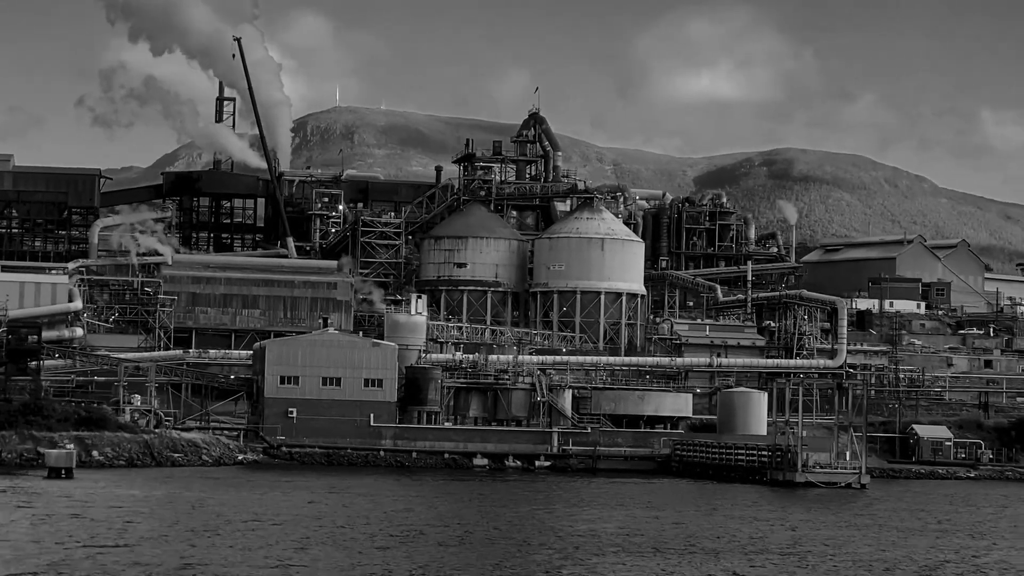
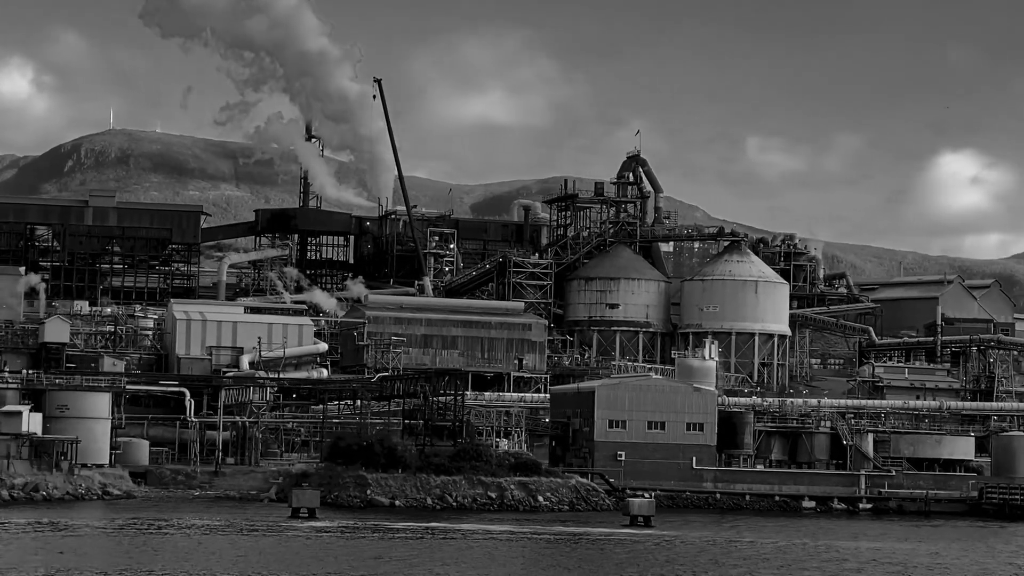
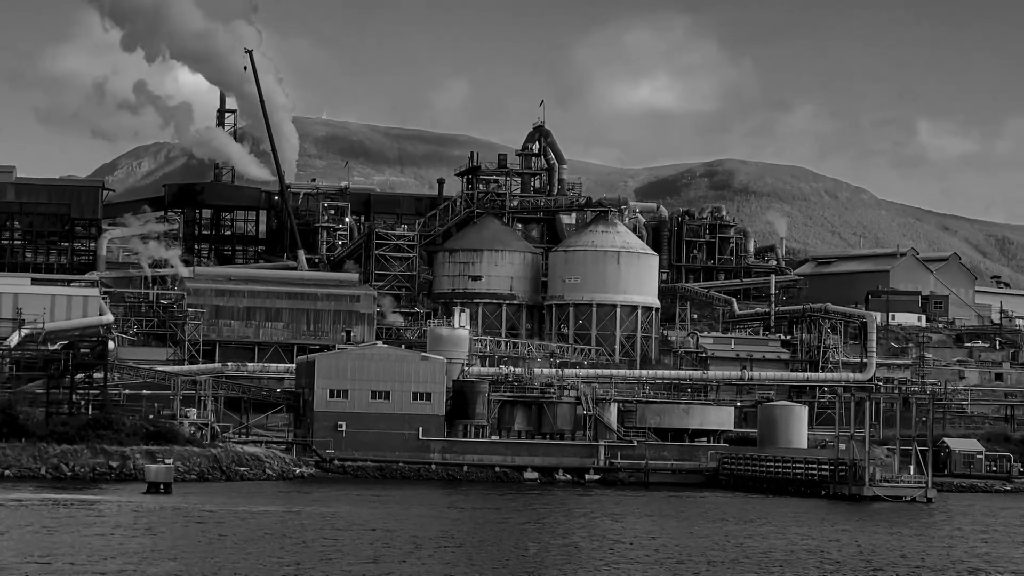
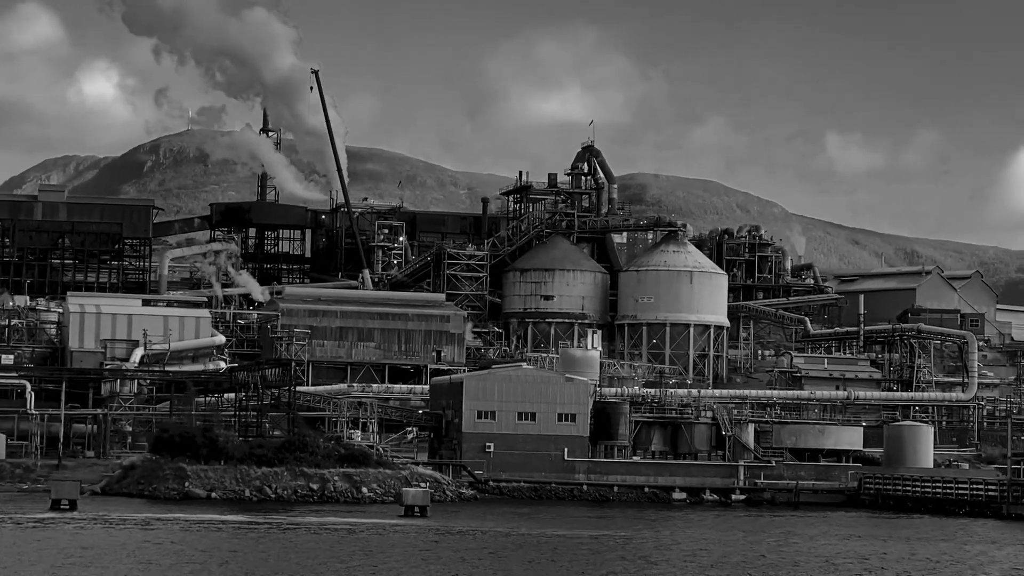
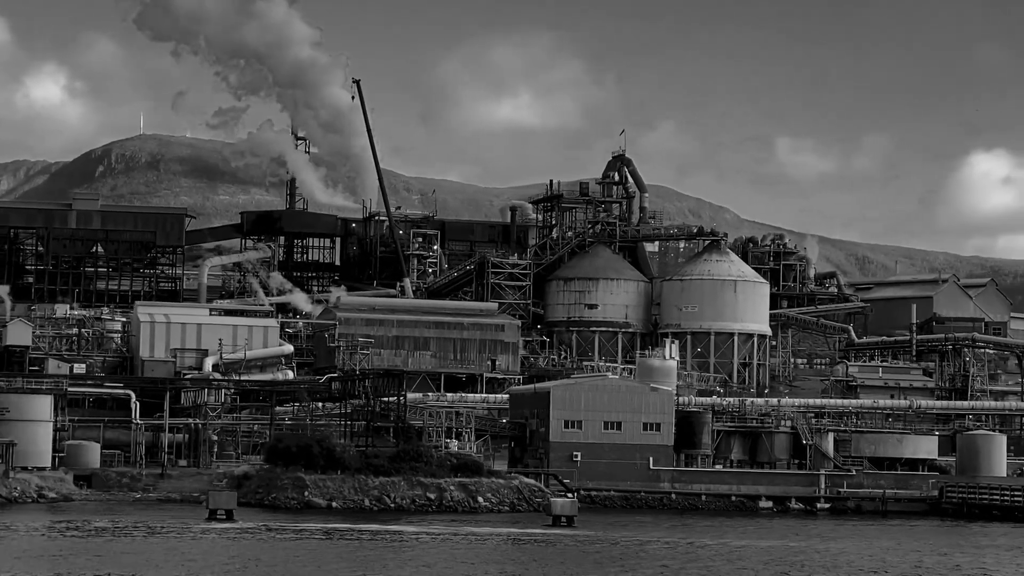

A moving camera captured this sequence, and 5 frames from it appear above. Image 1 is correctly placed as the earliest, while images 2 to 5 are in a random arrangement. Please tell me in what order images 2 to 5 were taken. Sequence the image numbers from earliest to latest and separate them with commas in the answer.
3, 4, 5, 2
